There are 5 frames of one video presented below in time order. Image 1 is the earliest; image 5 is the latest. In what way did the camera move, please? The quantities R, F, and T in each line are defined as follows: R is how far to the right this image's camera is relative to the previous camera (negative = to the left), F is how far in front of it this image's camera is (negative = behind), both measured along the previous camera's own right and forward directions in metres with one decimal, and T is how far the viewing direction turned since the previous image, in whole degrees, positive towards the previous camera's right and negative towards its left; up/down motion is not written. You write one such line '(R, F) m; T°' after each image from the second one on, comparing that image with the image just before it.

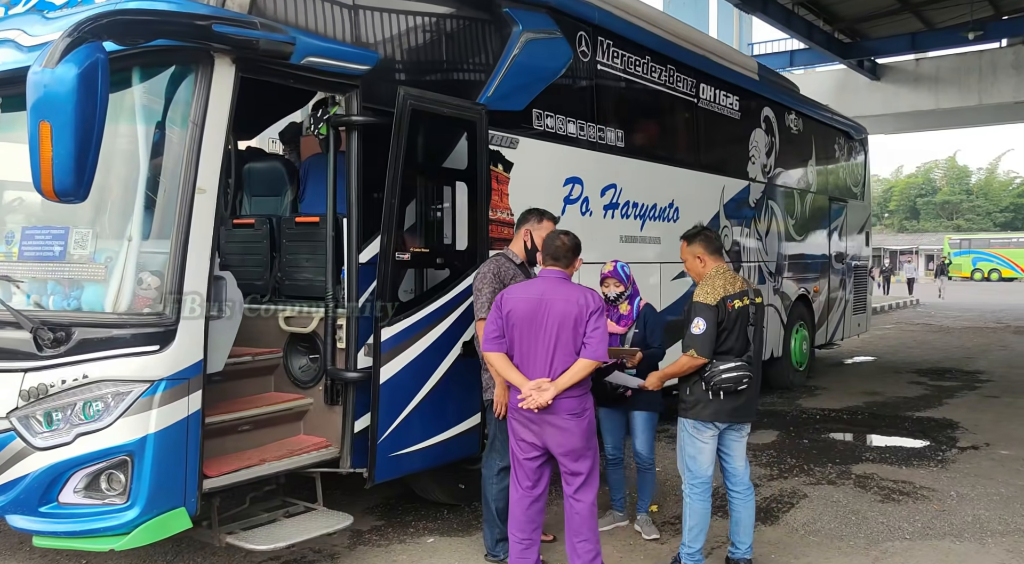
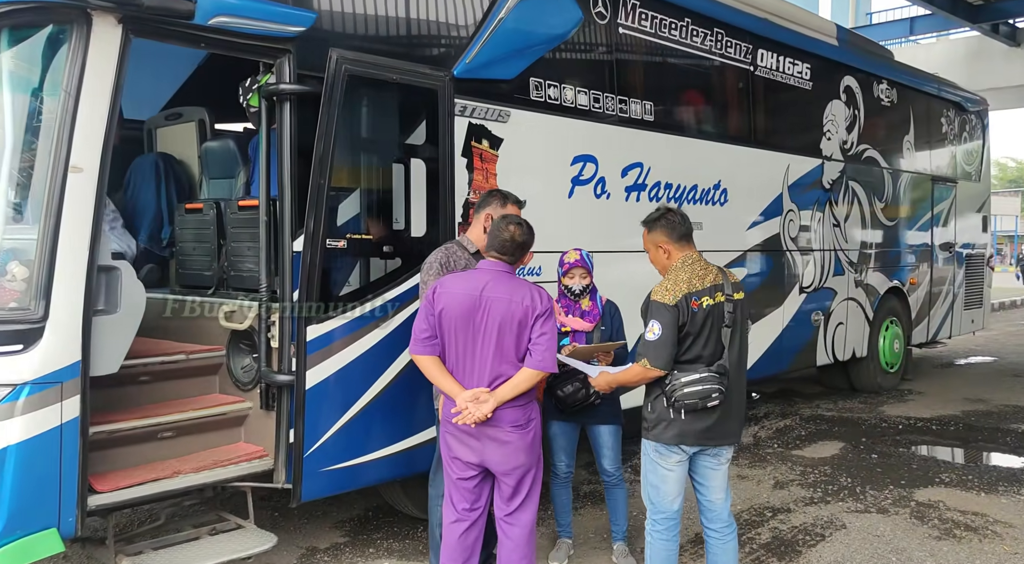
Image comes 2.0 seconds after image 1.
(+0.7, +0.7) m; -8°
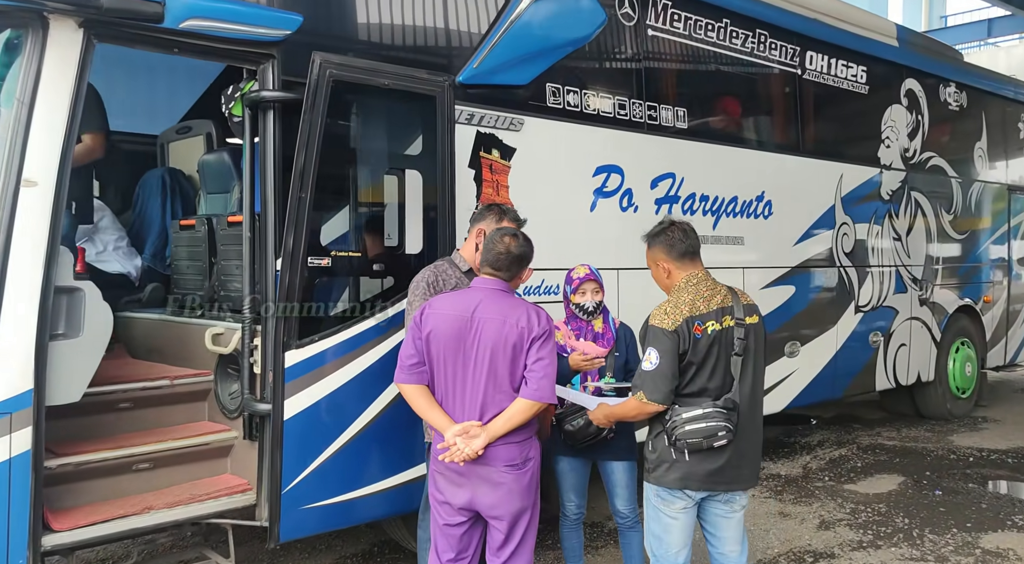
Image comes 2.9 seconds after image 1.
(+0.3, +0.3) m; -5°
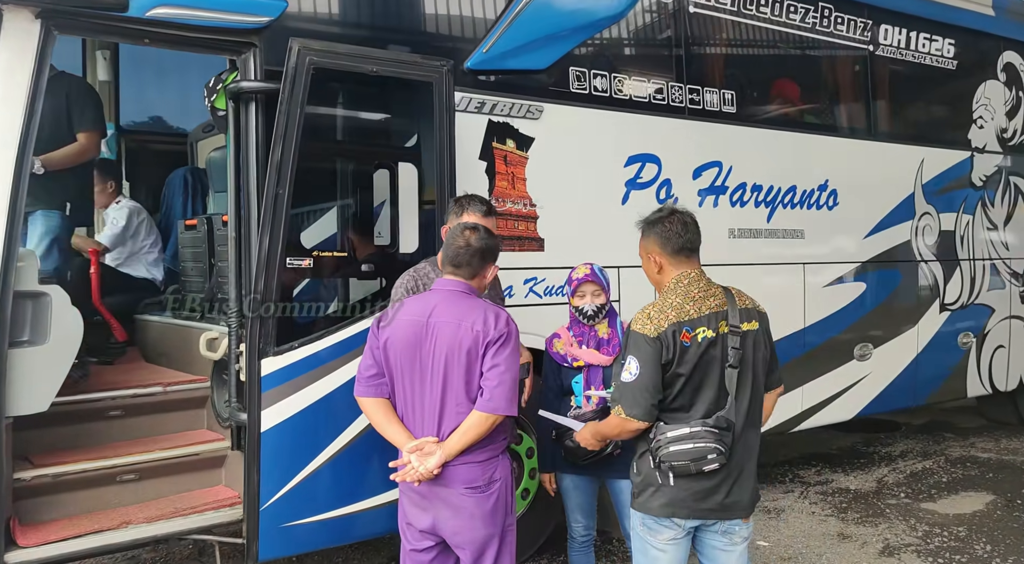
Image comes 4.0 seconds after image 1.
(+0.4, +0.3) m; -7°
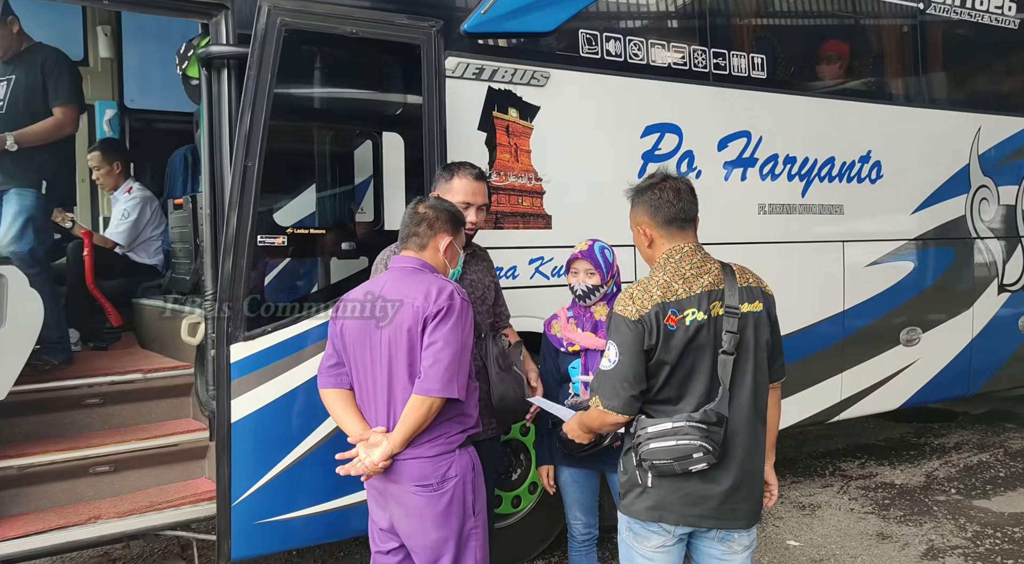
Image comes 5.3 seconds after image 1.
(+0.2, +0.3) m; -4°
